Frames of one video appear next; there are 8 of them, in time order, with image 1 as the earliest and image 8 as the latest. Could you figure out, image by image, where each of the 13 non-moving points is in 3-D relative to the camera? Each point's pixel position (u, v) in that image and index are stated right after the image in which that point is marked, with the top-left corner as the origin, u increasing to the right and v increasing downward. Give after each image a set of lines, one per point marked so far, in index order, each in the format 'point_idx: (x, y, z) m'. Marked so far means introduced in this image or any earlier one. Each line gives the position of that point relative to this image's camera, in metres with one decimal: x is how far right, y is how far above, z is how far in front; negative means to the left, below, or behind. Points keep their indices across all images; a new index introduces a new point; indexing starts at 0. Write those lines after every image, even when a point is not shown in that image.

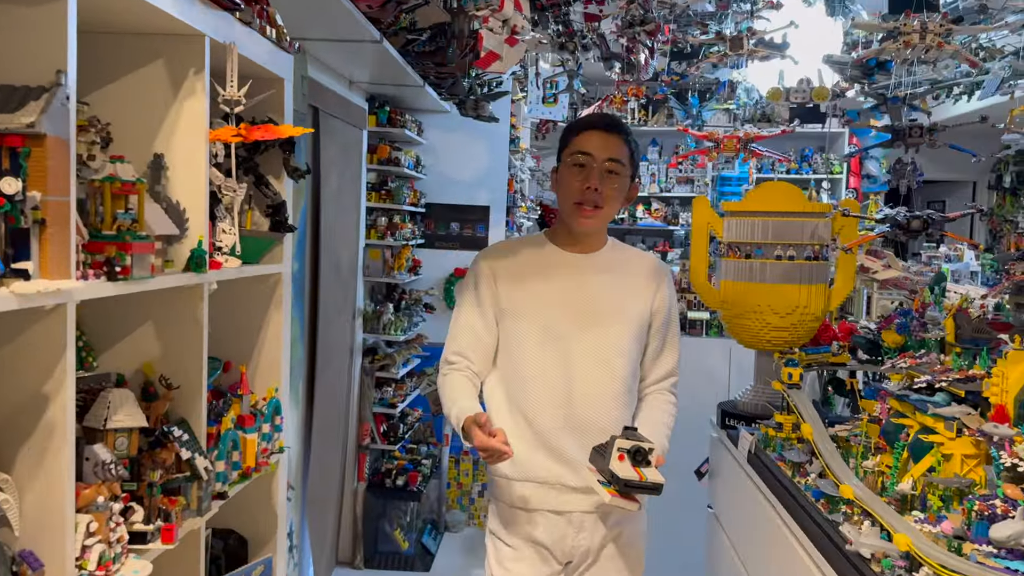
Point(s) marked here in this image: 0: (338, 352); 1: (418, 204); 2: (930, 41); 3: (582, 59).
0: (-0.7, -0.3, +3.6) m
1: (-0.5, +0.4, +4.3) m
2: (+1.0, +0.6, +2.1) m
3: (+0.3, +0.9, +3.6) m
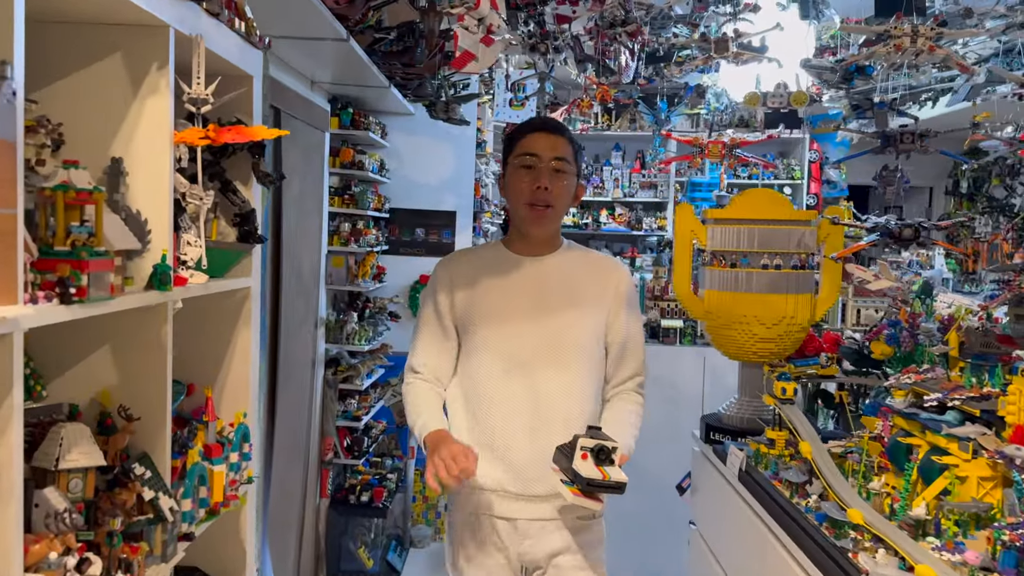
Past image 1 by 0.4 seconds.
0: (-0.9, -0.3, +3.5) m
1: (-0.6, +0.4, +4.2) m
2: (+1.0, +0.6, +2.1) m
3: (+0.2, +0.9, +3.5) m
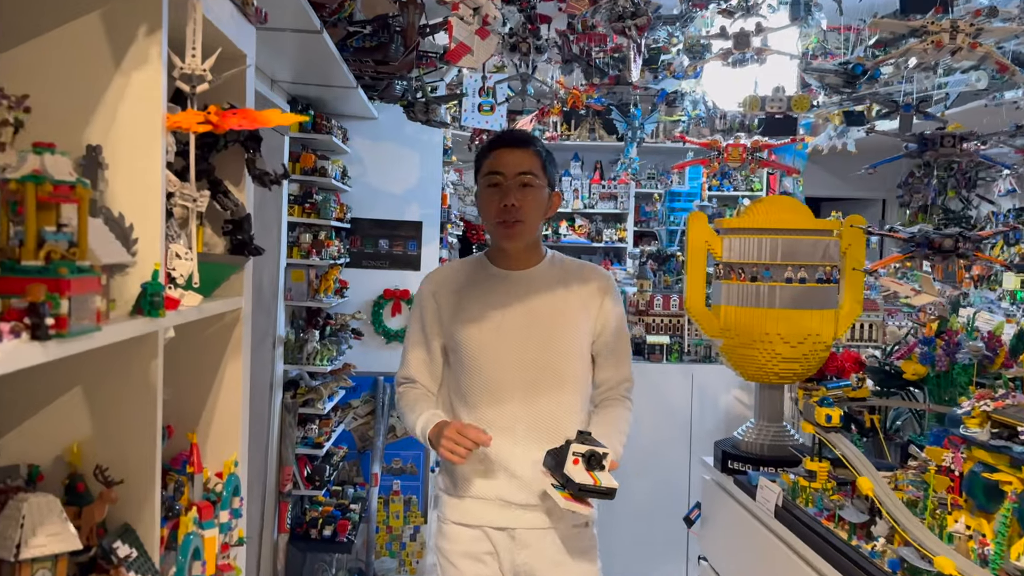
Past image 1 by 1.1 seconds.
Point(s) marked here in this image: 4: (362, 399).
0: (-0.9, -0.4, +3.2) m
1: (-0.8, +0.3, +3.9) m
2: (+1.0, +0.5, +1.9) m
3: (+0.1, +0.8, +3.3) m
4: (-0.7, -0.5, +4.1) m
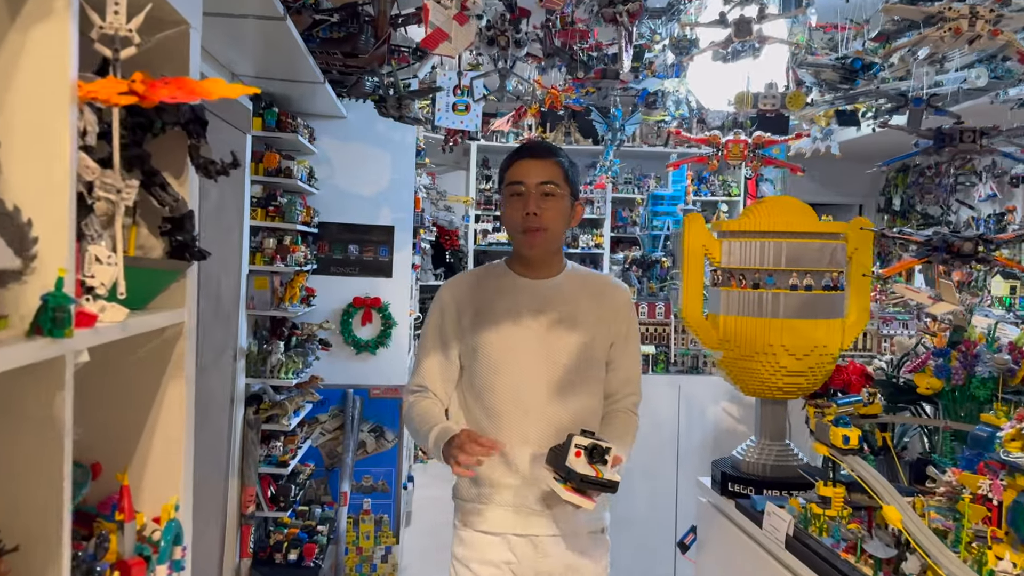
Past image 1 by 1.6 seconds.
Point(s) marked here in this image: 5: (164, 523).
0: (-1.0, -0.4, +3.0) m
1: (-0.9, +0.3, +3.7) m
2: (+1.0, +0.5, +1.8) m
3: (0.0, +0.8, +3.1) m
4: (-0.8, -0.6, +3.9) m
5: (-0.4, -0.3, +1.0) m
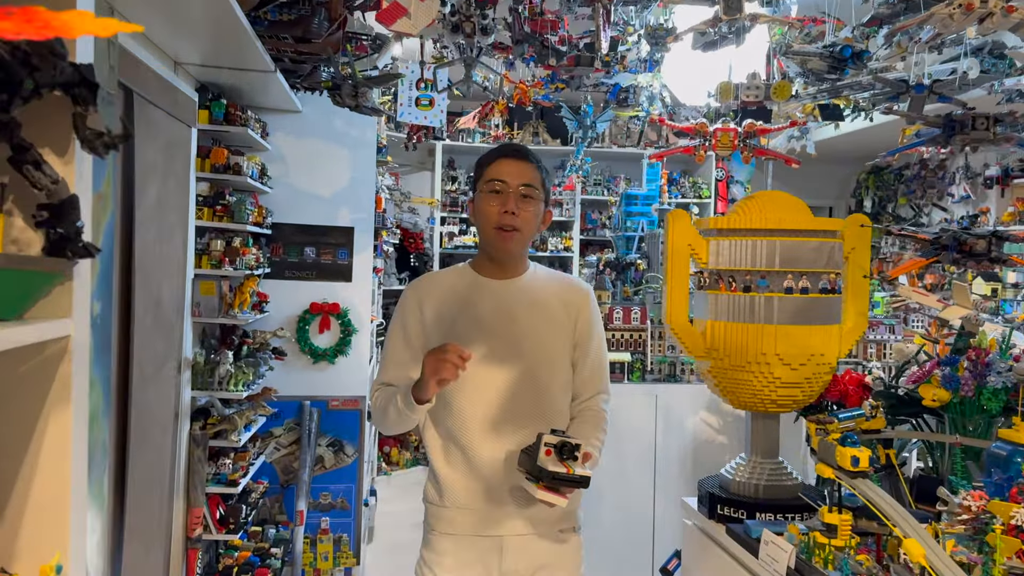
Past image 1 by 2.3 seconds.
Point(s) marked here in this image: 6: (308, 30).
0: (-1.1, -0.4, +2.7) m
1: (-1.0, +0.3, +3.5) m
2: (+0.9, +0.5, +1.6) m
3: (-0.1, +0.8, +2.9) m
4: (-1.0, -0.6, +3.6) m
5: (-0.5, -0.3, +0.8) m
6: (-0.6, +0.7, +2.5) m
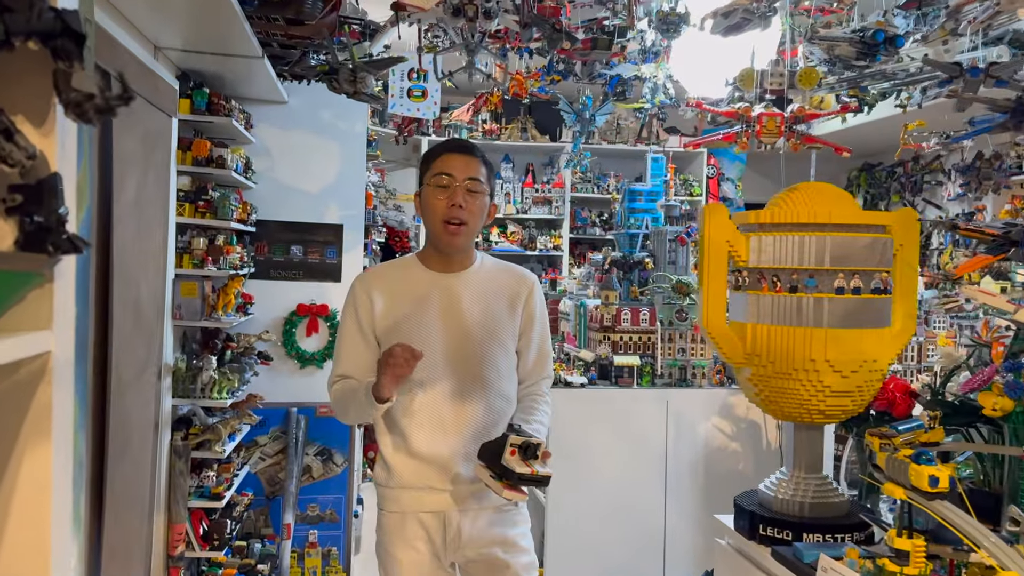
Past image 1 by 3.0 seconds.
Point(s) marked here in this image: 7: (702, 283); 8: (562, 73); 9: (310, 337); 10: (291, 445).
0: (-1.1, -0.4, +2.5) m
1: (-1.0, +0.3, +3.3) m
2: (+1.0, +0.5, +1.5) m
3: (-0.1, +0.8, +2.7) m
4: (-1.0, -0.6, +3.4) m
5: (-0.4, -0.3, +0.7) m
6: (-0.6, +0.7, +2.3) m
7: (+0.4, 0.0, +1.7) m
8: (+0.2, +0.9, +3.8) m
9: (-0.8, -0.2, +3.5) m
10: (-0.9, -0.6, +3.4) m
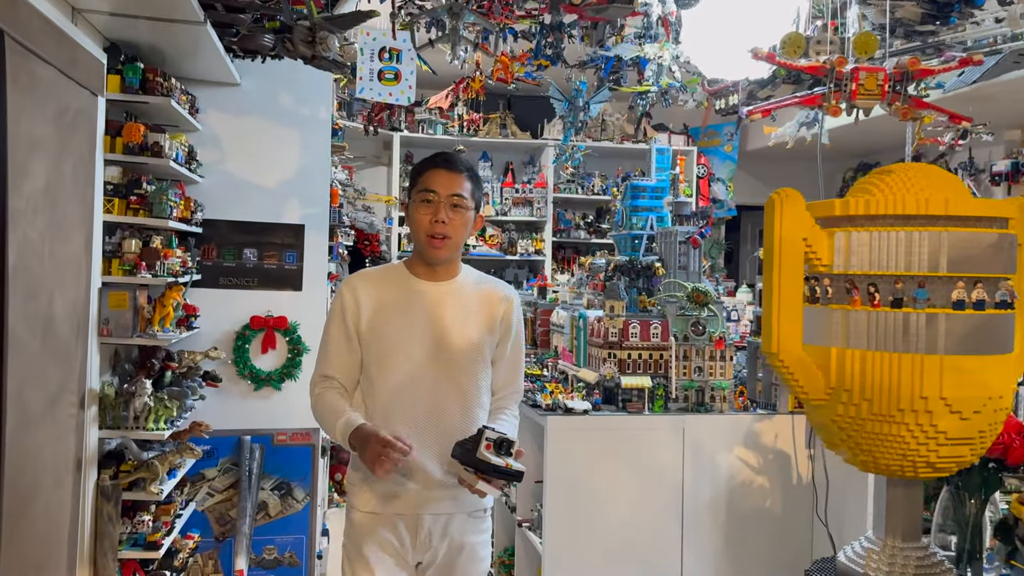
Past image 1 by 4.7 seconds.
0: (-1.1, -0.4, +2.1) m
1: (-1.0, +0.2, +2.8) m
2: (+1.0, +0.5, +1.1) m
3: (-0.1, +0.8, +2.3) m
4: (-1.0, -0.6, +3.0) m
5: (-0.3, -0.3, +0.2) m
6: (-0.6, +0.7, +1.8) m
7: (+0.4, 0.0, +1.3) m
8: (+0.1, +0.9, +3.4) m
9: (-0.9, -0.2, +3.1) m
10: (-0.9, -0.7, +3.0) m
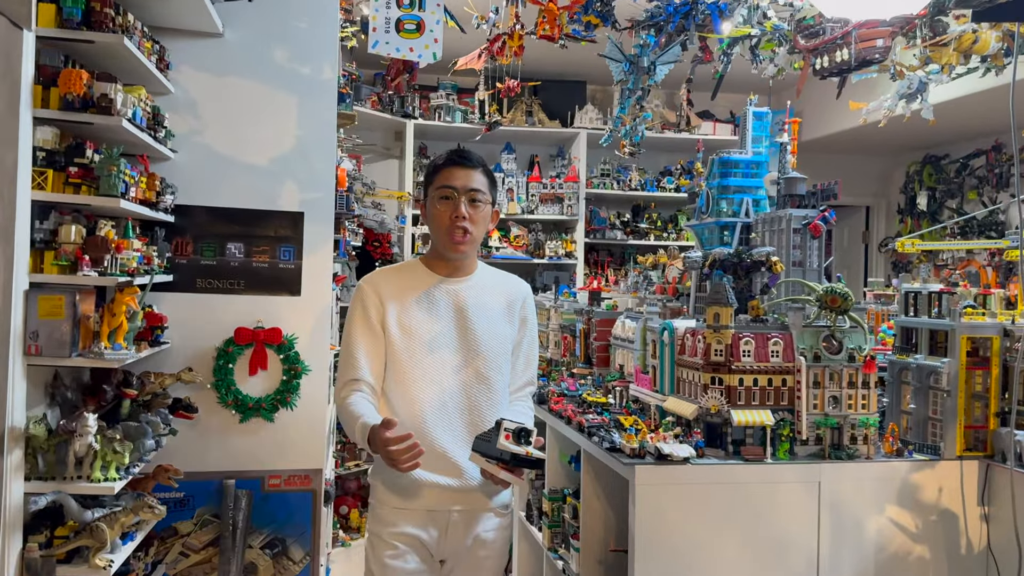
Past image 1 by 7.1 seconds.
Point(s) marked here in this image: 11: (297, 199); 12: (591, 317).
0: (-1.0, -0.4, +1.4) m
1: (-0.9, +0.2, +2.2) m
2: (+1.1, +0.5, +0.5) m
3: (0.0, +0.8, +1.7) m
4: (-0.9, -0.6, +2.3) m
5: (-0.2, -0.3, -0.4) m
6: (-0.4, +0.7, +1.2) m
7: (+0.5, 0.0, +0.7) m
8: (+0.3, +0.9, +2.7) m
9: (-0.7, -0.2, +2.4) m
10: (-0.8, -0.7, +2.3) m
11: (-0.6, +0.3, +2.5) m
12: (+0.2, -0.1, +2.7) m
